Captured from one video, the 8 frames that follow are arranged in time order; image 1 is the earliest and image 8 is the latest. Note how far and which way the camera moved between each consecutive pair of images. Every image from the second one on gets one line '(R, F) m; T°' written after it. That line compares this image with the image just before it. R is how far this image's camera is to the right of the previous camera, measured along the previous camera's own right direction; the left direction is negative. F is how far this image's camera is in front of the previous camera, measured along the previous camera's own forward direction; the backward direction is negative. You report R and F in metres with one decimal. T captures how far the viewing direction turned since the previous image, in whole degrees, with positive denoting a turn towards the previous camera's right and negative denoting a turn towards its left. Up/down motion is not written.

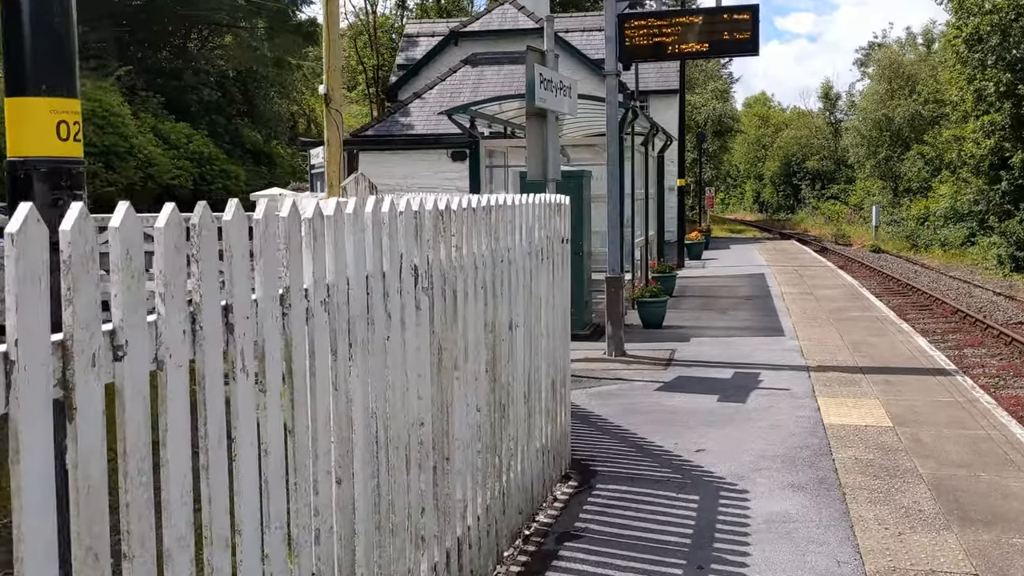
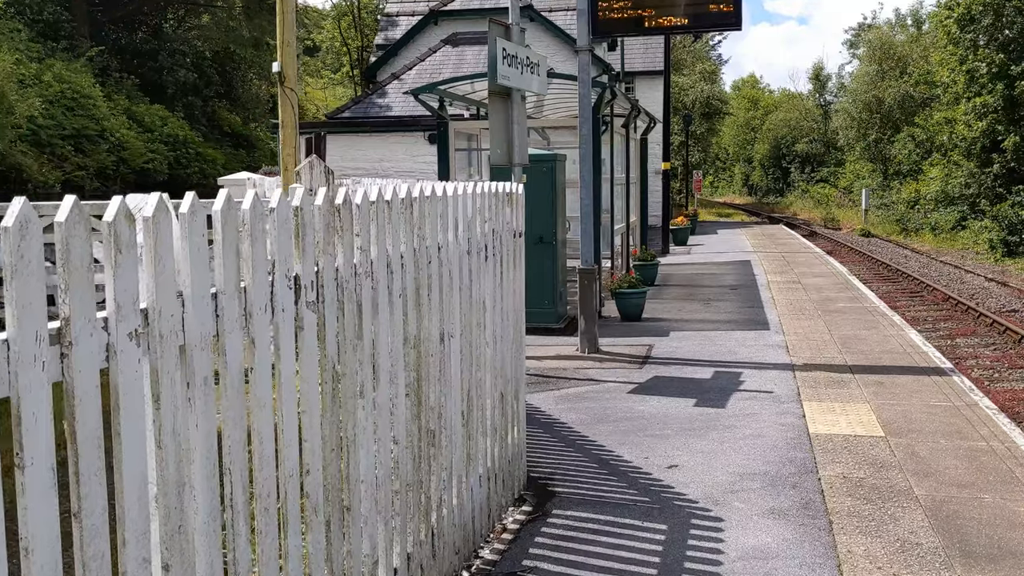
(+0.3, +0.7) m; +1°
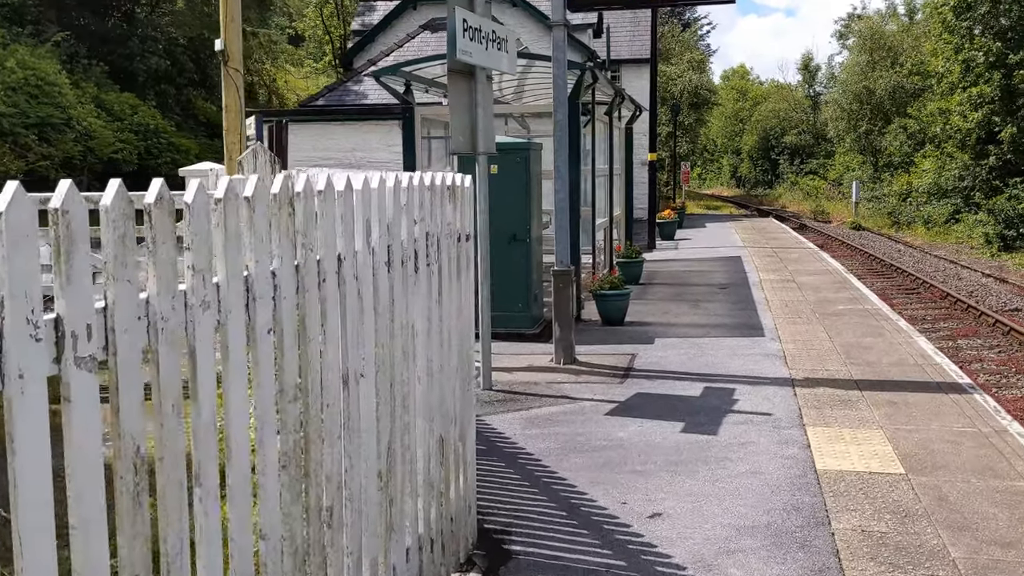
(+0.2, +1.1) m; +1°
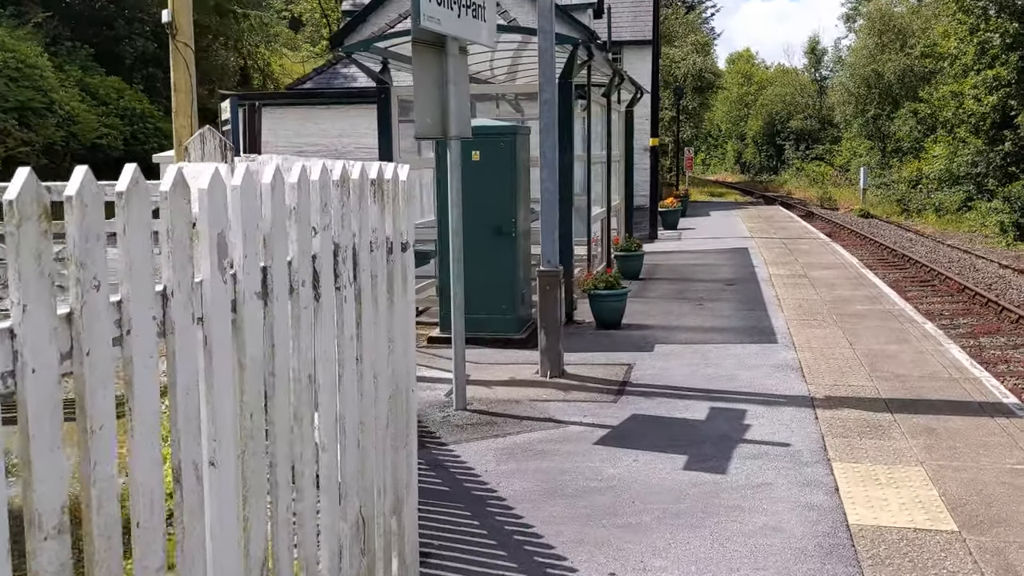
(+0.2, +1.1) m; 0°
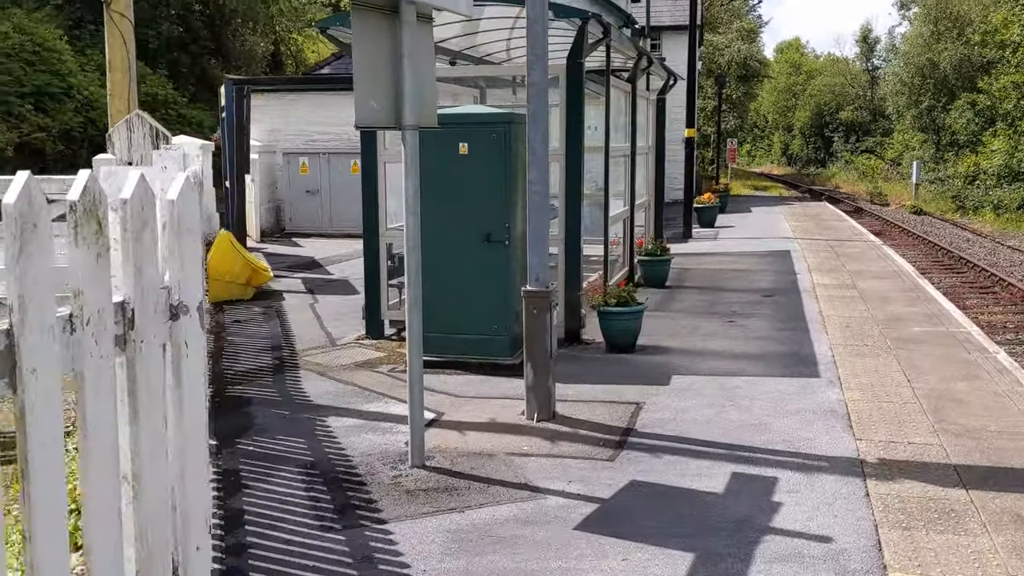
(+0.4, +1.5) m; -2°
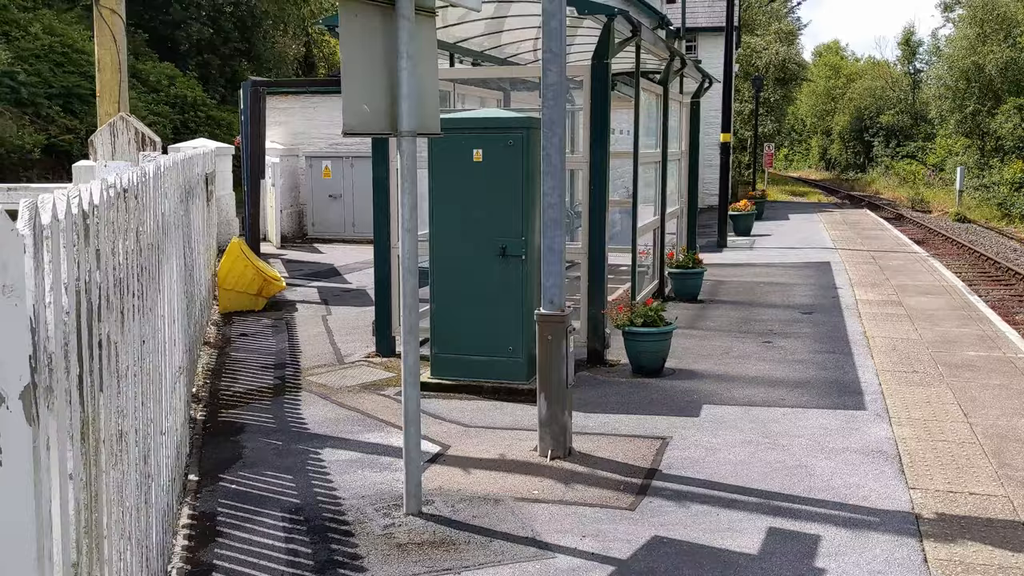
(+0.1, +0.6) m; -2°
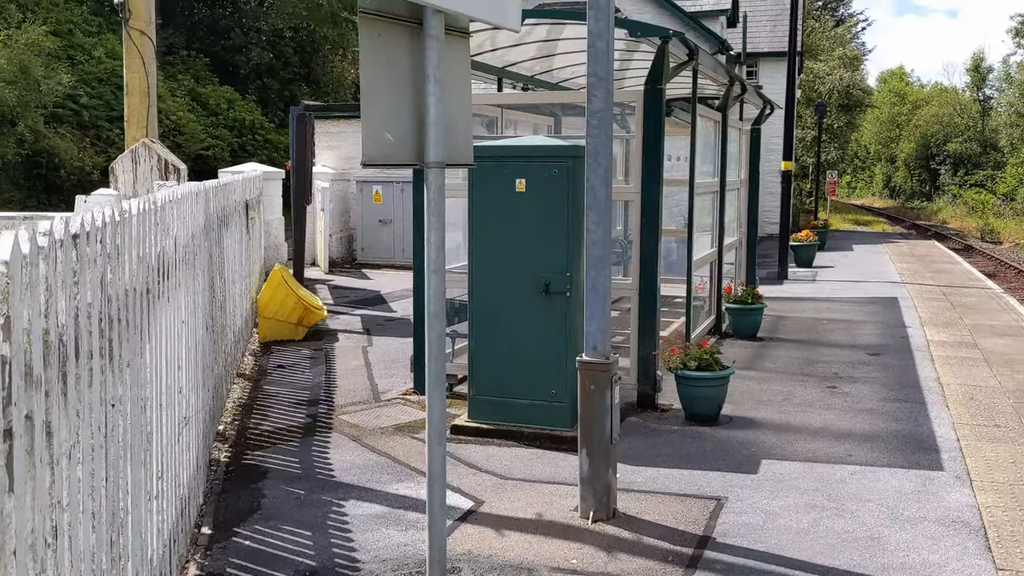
(+0.1, +0.5) m; -3°
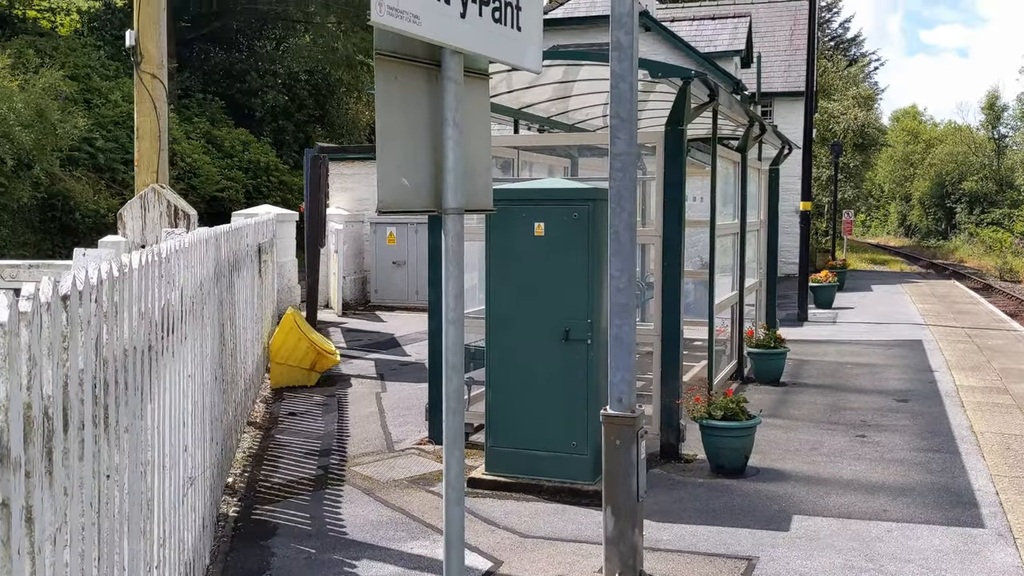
(0.0, +0.2) m; -1°
